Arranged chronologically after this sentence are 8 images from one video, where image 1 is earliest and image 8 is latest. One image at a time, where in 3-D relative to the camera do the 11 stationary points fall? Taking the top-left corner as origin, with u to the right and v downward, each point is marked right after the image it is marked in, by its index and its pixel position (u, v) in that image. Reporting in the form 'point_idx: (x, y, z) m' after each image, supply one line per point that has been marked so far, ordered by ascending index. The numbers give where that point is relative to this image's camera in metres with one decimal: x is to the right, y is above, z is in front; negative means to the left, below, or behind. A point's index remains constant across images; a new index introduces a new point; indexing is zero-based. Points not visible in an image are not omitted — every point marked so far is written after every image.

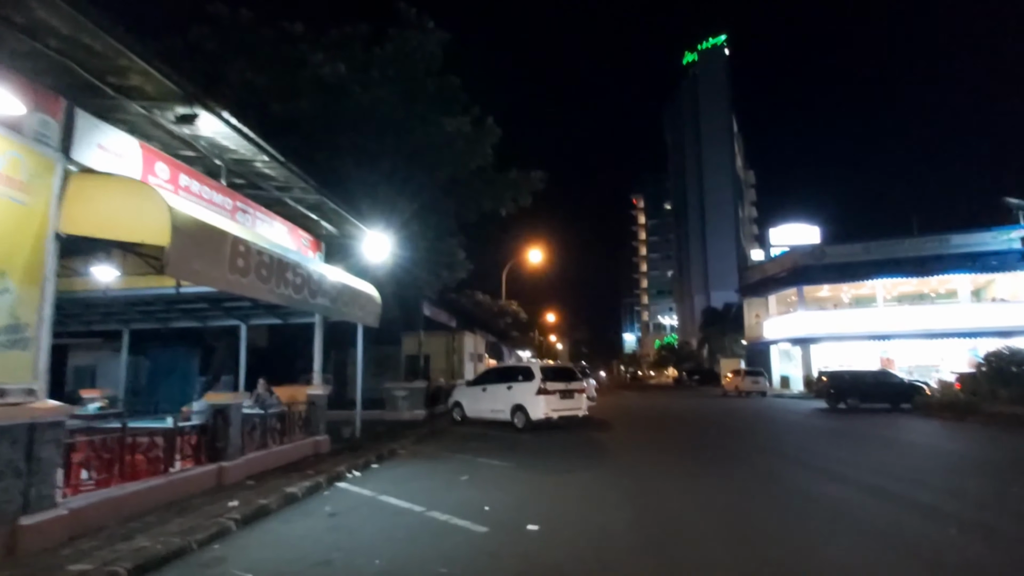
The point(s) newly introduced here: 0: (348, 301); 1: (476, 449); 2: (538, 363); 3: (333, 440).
0: (-3.2, -0.2, +12.5) m
1: (-0.9, -3.8, +15.2) m
2: (+0.8, -2.3, +19.8) m
3: (-4.1, -3.5, +14.9) m
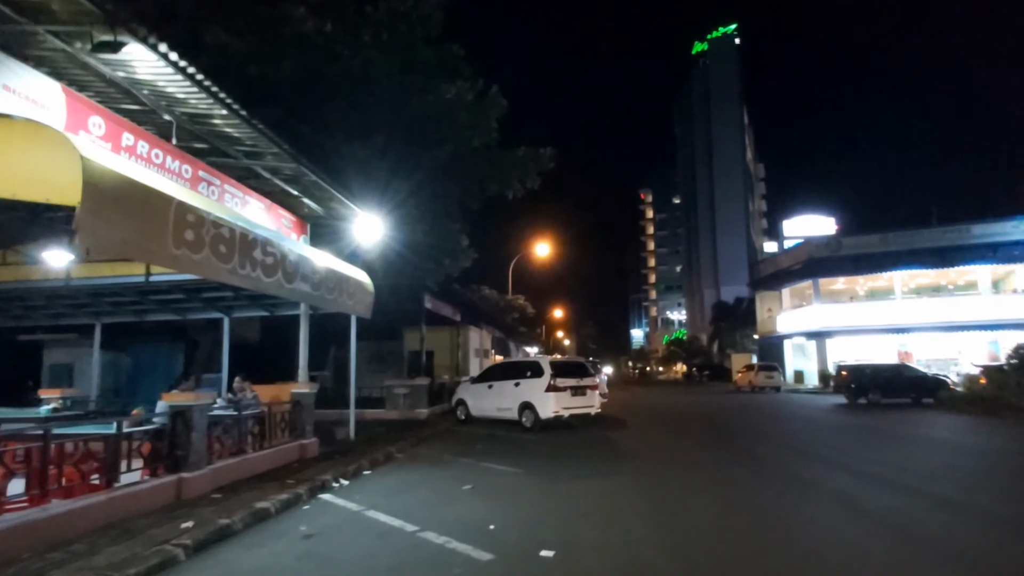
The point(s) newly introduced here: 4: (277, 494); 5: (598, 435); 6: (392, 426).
0: (-3.1, 0.0, +11.1) m
1: (-0.7, -3.6, +13.8) m
2: (+1.0, -2.0, +18.4) m
3: (-4.0, -3.3, +13.5) m
4: (-3.1, -2.8, +8.6) m
5: (+2.4, -4.1, +17.7) m
6: (-3.5, -4.1, +18.4) m
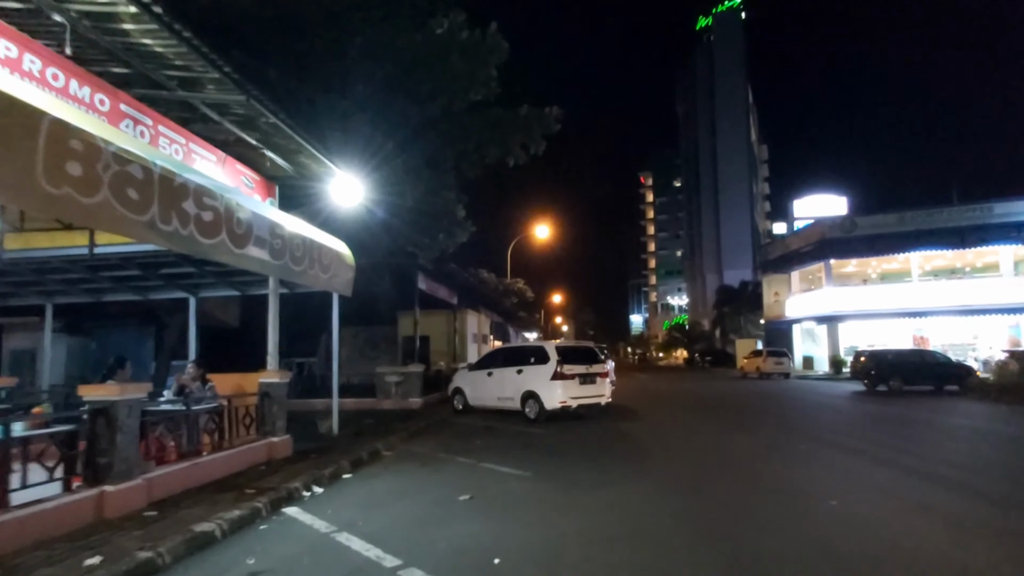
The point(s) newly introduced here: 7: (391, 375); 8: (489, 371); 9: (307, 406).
0: (-3.0, +0.5, +9.3) m
1: (-0.6, -3.1, +12.2) m
2: (+1.0, -1.4, +16.7) m
3: (-3.9, -2.8, +11.8) m
4: (-3.1, -2.4, +6.9) m
5: (+2.5, -3.5, +16.0) m
6: (-3.5, -3.5, +16.7) m
7: (-3.7, -2.6, +19.3) m
8: (-0.6, -2.4, +18.1) m
9: (-5.7, -3.3, +17.8) m
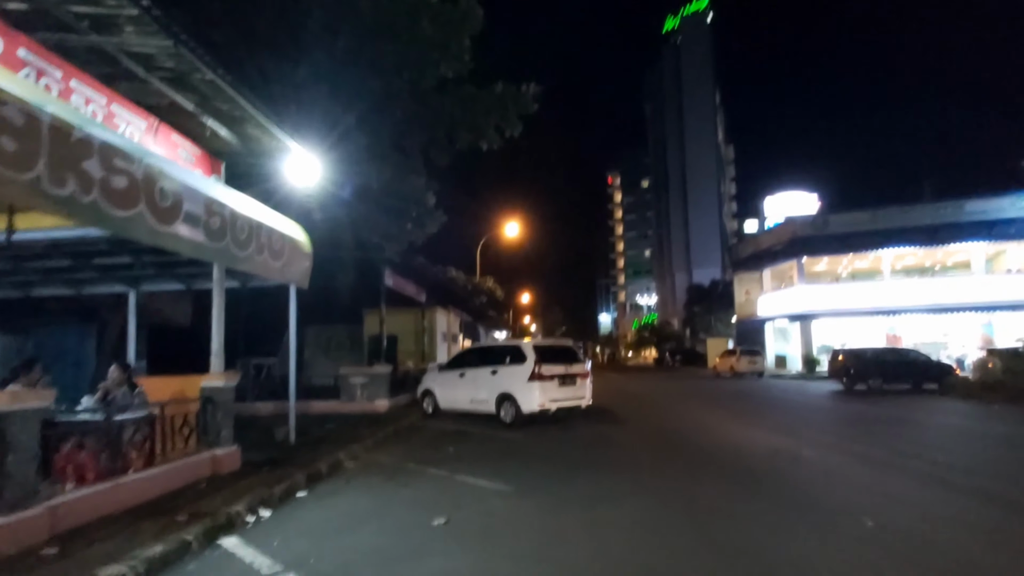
0: (-3.2, +0.6, +8.1) m
1: (-1.0, -2.9, +11.0) m
2: (+0.4, -1.3, +15.6) m
3: (-4.3, -2.6, +10.5) m
4: (-3.2, -2.3, +5.7) m
5: (+1.9, -3.4, +15.0) m
6: (-4.1, -3.4, +15.4) m
7: (-4.4, -2.5, +18.0) m
8: (-1.3, -2.2, +16.9) m
9: (-6.4, -3.2, +16.5) m
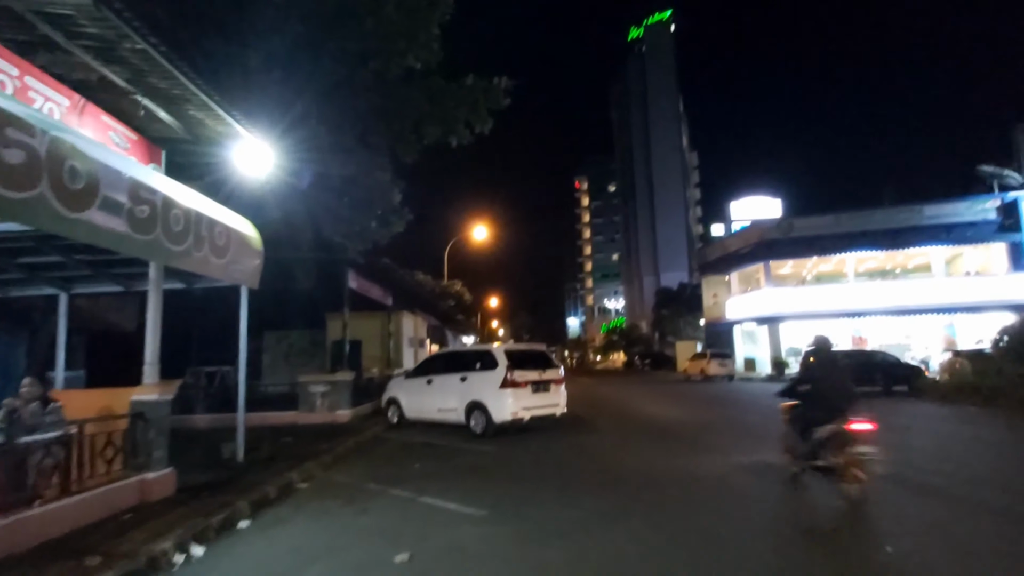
0: (-3.5, +0.6, +7.1) m
1: (-1.5, -3.0, +10.1) m
2: (-0.3, -1.3, +14.8) m
3: (-4.7, -2.7, +9.4) m
4: (-3.4, -2.2, +4.6) m
5: (+1.2, -3.4, +14.3) m
6: (-4.8, -3.4, +14.4) m
7: (-5.2, -2.6, +16.9) m
8: (-2.1, -2.3, +16.0) m
9: (-7.1, -3.2, +15.3) m
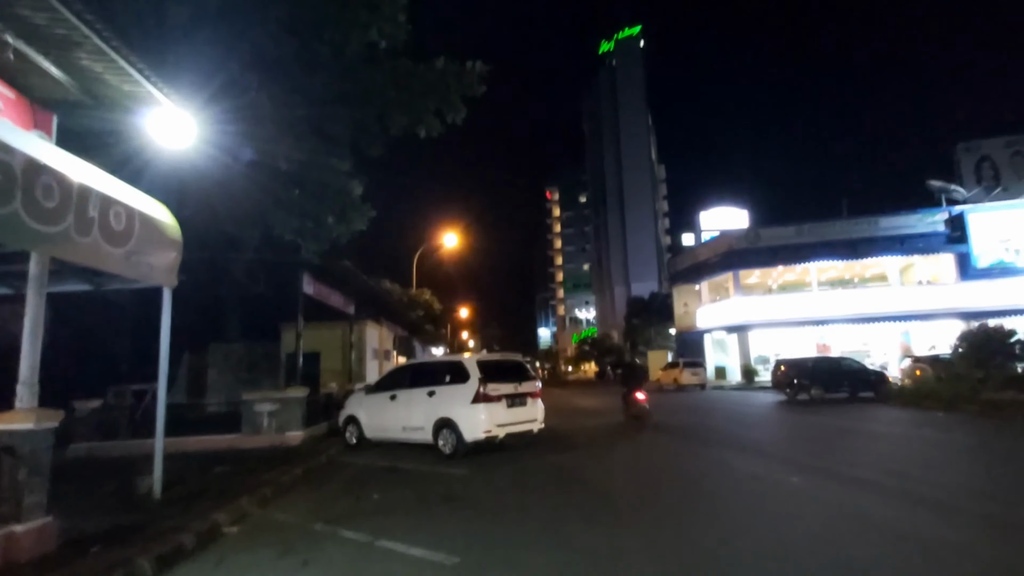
0: (-3.7, +0.6, +5.5) m
1: (-1.8, -3.0, +8.6) m
2: (-0.8, -1.4, +13.3) m
3: (-5.0, -2.7, +7.8) m
4: (-3.4, -2.2, +3.0) m
5: (+0.7, -3.5, +12.8) m
6: (-5.3, -3.5, +12.7) m
7: (-5.9, -2.7, +15.2) m
8: (-2.7, -2.4, +14.4) m
9: (-7.7, -3.3, +13.4) m
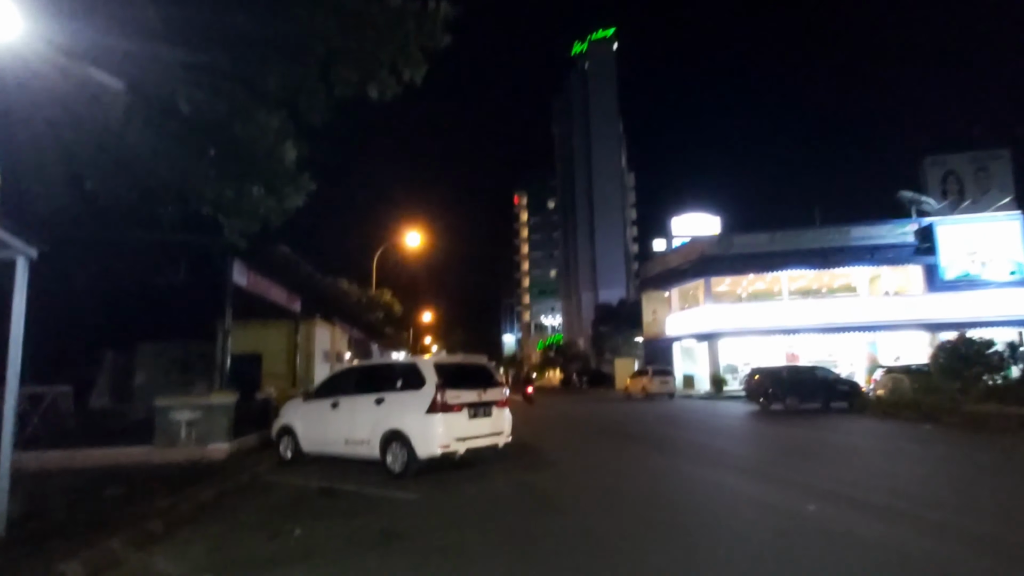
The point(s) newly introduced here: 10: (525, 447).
0: (-3.9, +1.0, +3.4) m
1: (-2.2, -2.7, +6.5) m
2: (-1.5, -1.2, +11.3) m
3: (-5.3, -2.3, +5.5) m
4: (-3.5, -1.8, +0.9) m
5: (0.0, -3.3, +10.9) m
6: (-6.0, -3.2, +10.4) m
7: (-6.6, -2.4, +12.9) m
8: (-3.4, -2.2, +12.3) m
9: (-8.4, -3.0, +11.1) m
10: (+0.4, -3.8, +15.3) m
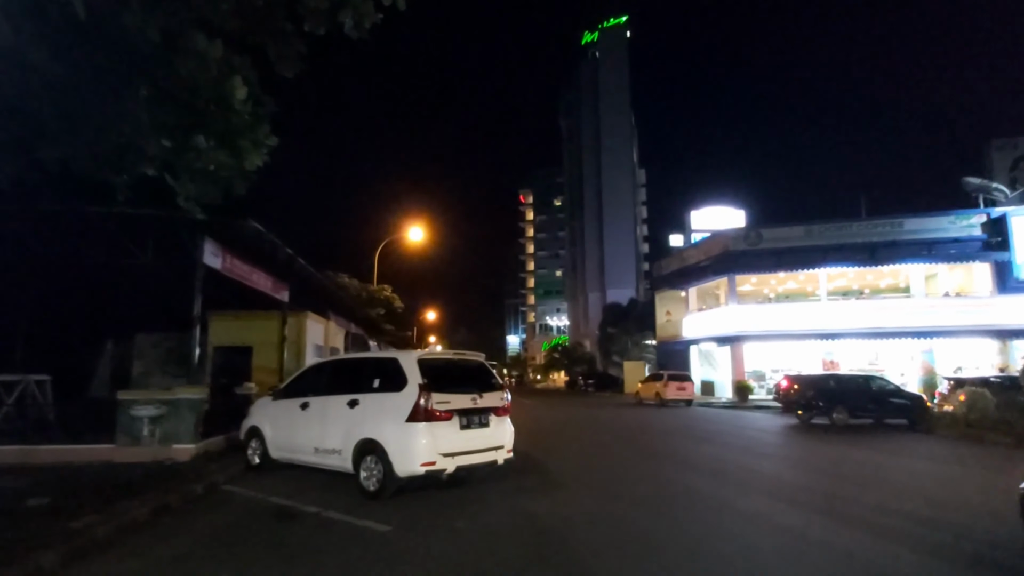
0: (-3.9, +1.3, +1.5) m
1: (-2.2, -2.4, +4.6) m
2: (-1.4, -1.0, +9.4) m
3: (-5.4, -2.0, +3.7) m
4: (-3.6, -1.5, -1.0) m
5: (0.0, -3.1, +9.0) m
6: (-6.0, -2.9, +8.5) m
7: (-6.6, -2.0, +11.0) m
8: (-3.4, -1.9, +10.4) m
9: (-8.4, -2.6, +9.2) m
10: (+0.5, -3.6, +13.3) m
